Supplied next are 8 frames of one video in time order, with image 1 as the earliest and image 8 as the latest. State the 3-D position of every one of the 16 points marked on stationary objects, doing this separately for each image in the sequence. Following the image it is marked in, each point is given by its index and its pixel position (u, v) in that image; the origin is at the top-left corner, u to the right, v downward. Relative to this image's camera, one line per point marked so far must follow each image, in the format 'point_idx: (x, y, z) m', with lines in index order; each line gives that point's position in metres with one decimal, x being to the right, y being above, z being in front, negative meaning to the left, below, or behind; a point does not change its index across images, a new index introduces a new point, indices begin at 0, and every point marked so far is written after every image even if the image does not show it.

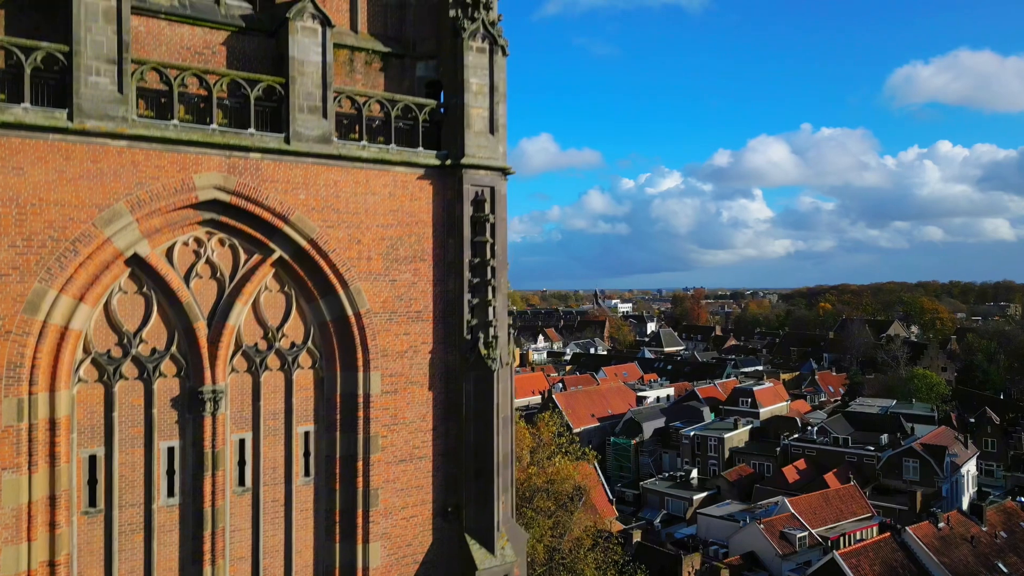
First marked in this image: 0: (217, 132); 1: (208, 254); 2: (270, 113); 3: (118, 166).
0: (-3.2, +1.7, +7.9) m
1: (-3.4, +0.4, +8.2) m
2: (-2.8, +2.0, +8.4) m
3: (-4.0, +1.2, +7.5) m
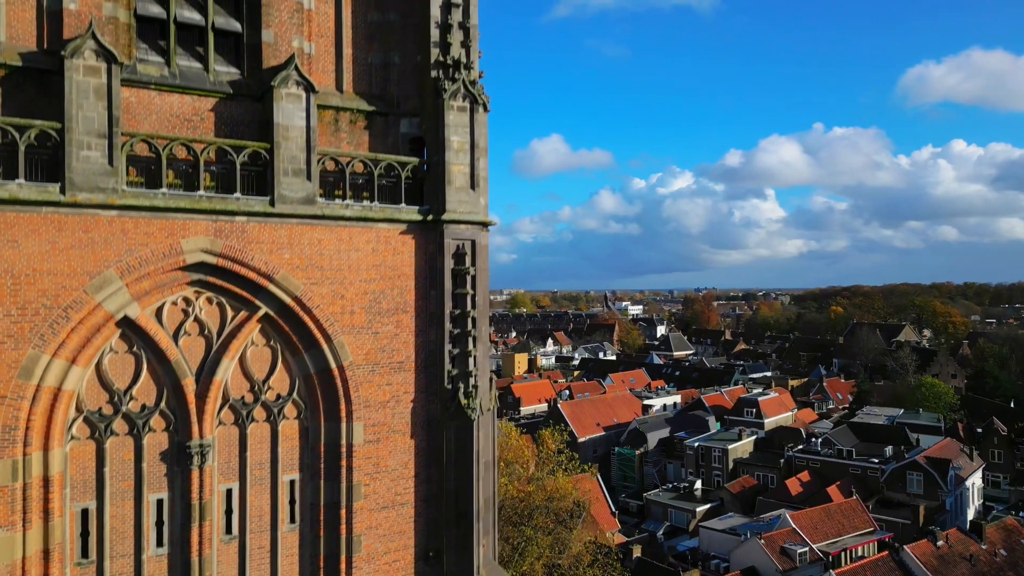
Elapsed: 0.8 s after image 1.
0: (-3.5, +1.0, +8.3) m
1: (-3.7, -0.3, +8.6) m
2: (-3.1, +1.3, +8.8) m
3: (-4.3, +0.6, +7.8) m
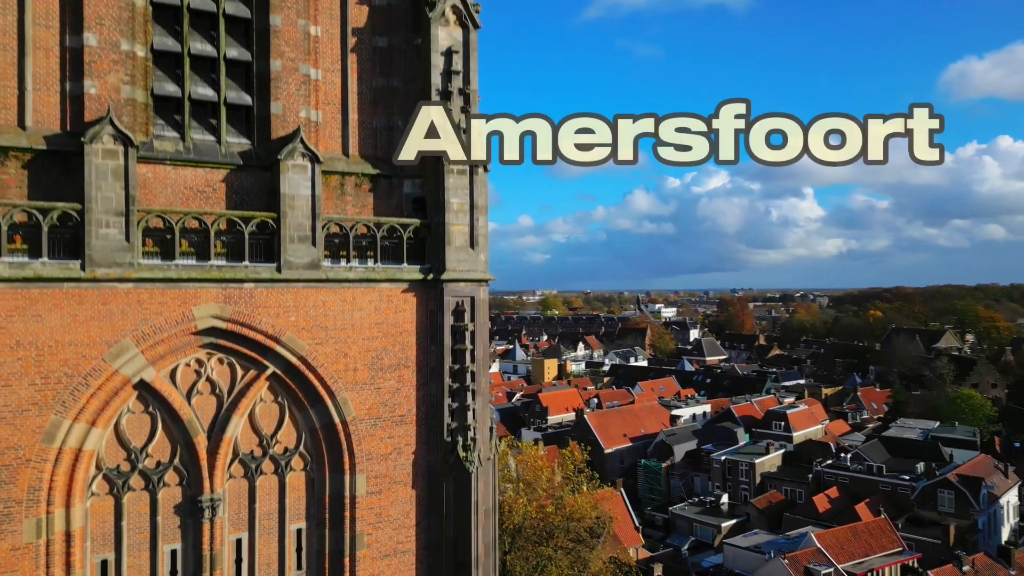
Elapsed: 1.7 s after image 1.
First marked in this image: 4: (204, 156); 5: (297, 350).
0: (-3.6, +0.2, +8.8) m
1: (-3.8, -1.0, +9.1) m
2: (-3.1, +0.6, +9.3) m
3: (-4.4, -0.2, +8.4) m
4: (-3.9, +1.7, +9.3) m
5: (-2.7, -0.8, +9.3) m
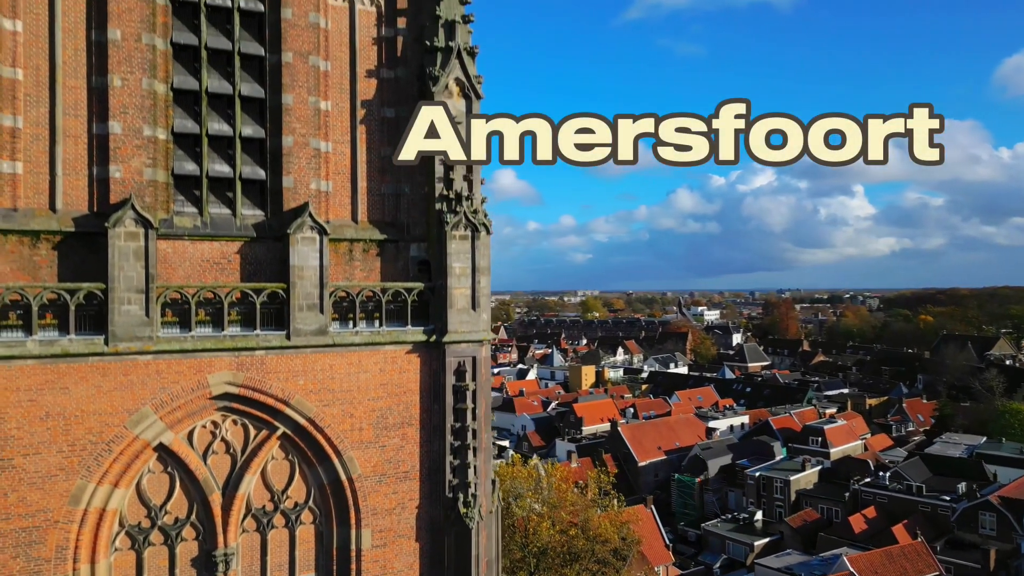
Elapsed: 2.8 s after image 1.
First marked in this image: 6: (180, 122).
0: (-3.6, -0.6, +9.4) m
1: (-3.8, -1.9, +9.7) m
2: (-3.2, -0.3, +9.9) m
3: (-4.5, -1.1, +9.0) m
4: (-3.9, +0.8, +10.0) m
5: (-2.8, -1.7, +9.9) m
6: (-4.4, +2.2, +9.9) m
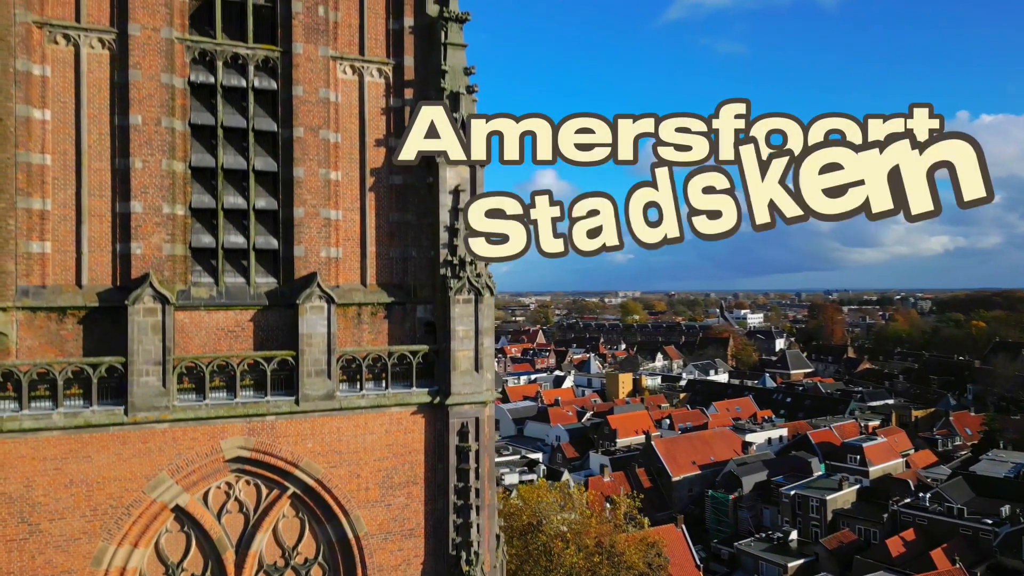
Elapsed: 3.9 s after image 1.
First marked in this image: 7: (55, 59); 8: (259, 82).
0: (-3.7, -1.6, +10.0) m
1: (-3.8, -2.8, +10.2) m
2: (-3.2, -1.3, +10.4) m
3: (-4.5, -2.0, +9.6) m
4: (-4.0, -0.2, +10.5) m
5: (-2.8, -2.6, +10.3) m
6: (-4.5, +1.3, +10.4) m
7: (-6.0, +3.0, +9.7) m
8: (-3.7, +3.0, +10.8) m
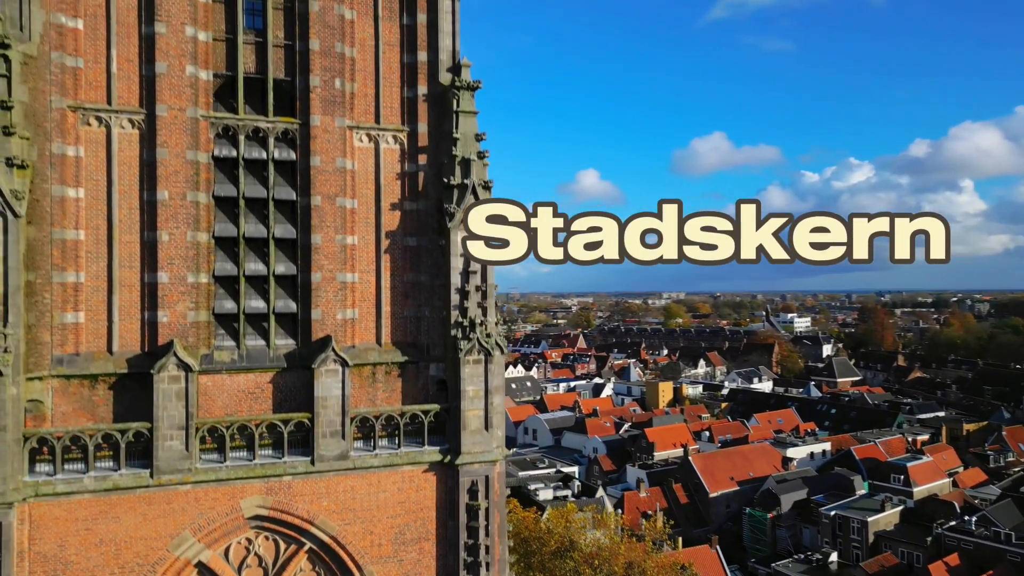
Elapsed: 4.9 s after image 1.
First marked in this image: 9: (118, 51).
0: (-3.6, -2.5, +10.4) m
1: (-3.7, -3.8, +10.7) m
2: (-3.1, -2.2, +10.9) m
3: (-4.5, -2.9, +10.1) m
4: (-3.8, -1.1, +11.0) m
5: (-2.7, -3.6, +10.8) m
6: (-4.4, +0.3, +11.0) m
7: (-6.0, +2.1, +10.4) m
8: (-3.6, +2.1, +11.3) m
9: (-5.6, +3.4, +10.5) m
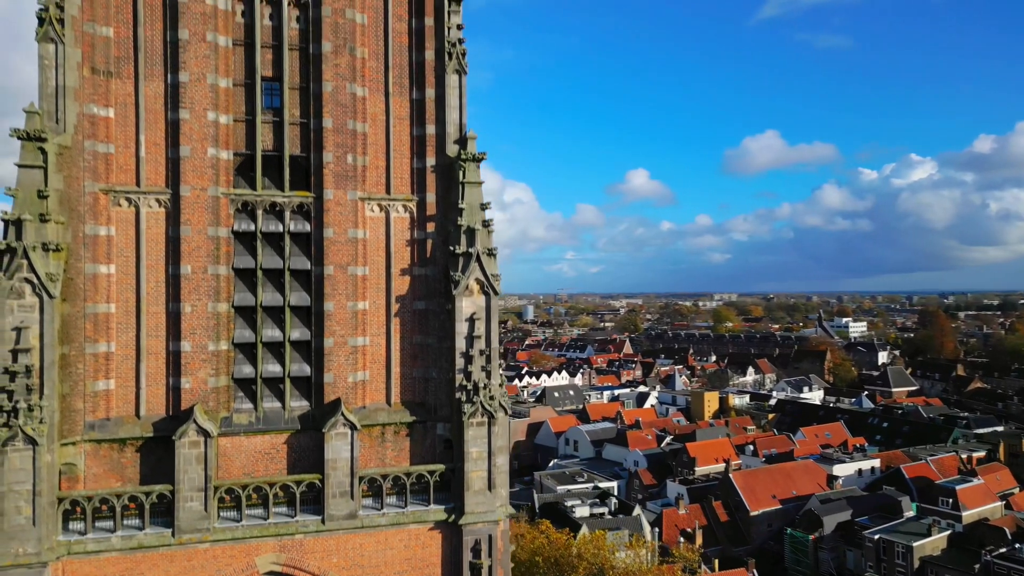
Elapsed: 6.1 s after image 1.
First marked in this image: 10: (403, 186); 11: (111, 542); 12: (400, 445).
0: (-3.6, -3.6, +11.1) m
1: (-3.7, -4.8, +11.4) m
2: (-3.1, -3.3, +11.5) m
3: (-4.5, -4.0, +10.9) m
4: (-3.8, -2.1, +11.7) m
5: (-2.7, -4.6, +11.4) m
6: (-4.3, -0.7, +11.7) m
7: (-6.0, +1.0, +11.2) m
8: (-3.5, +1.0, +12.0) m
9: (-5.6, +2.3, +11.3) m
10: (-1.9, +1.7, +12.5) m
11: (-5.7, -3.6, +10.4) m
12: (-1.9, -2.6, +12.3) m
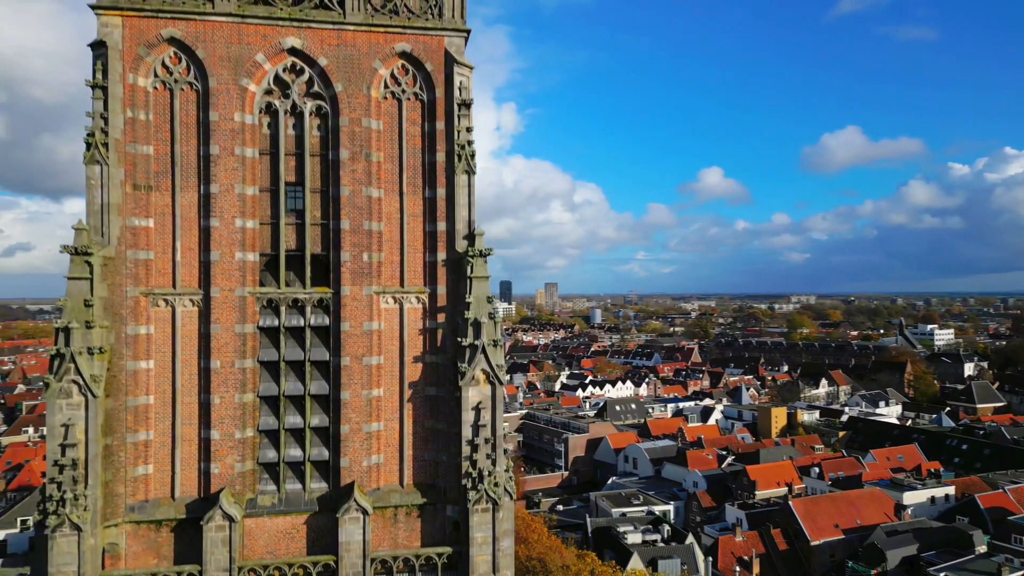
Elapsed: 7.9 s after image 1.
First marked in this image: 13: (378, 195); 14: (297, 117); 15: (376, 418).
0: (-3.6, -5.1, +12.0) m
1: (-3.7, -6.4, +12.3) m
2: (-3.1, -4.8, +12.4) m
3: (-4.5, -5.6, +11.9) m
4: (-3.8, -3.7, +12.7) m
5: (-2.7, -6.2, +12.2) m
6: (-4.3, -2.3, +12.7) m
7: (-6.0, -0.5, +12.4) m
8: (-3.5, -0.6, +12.9) m
9: (-5.6, +0.8, +12.5) m
10: (-1.7, +0.2, +13.3) m
11: (-5.7, -5.1, +11.5) m
12: (-1.8, -4.2, +13.1) m
13: (-2.4, +1.6, +13.1) m
14: (-3.8, +3.0, +13.0) m
15: (-2.4, -2.3, +13.0) m
